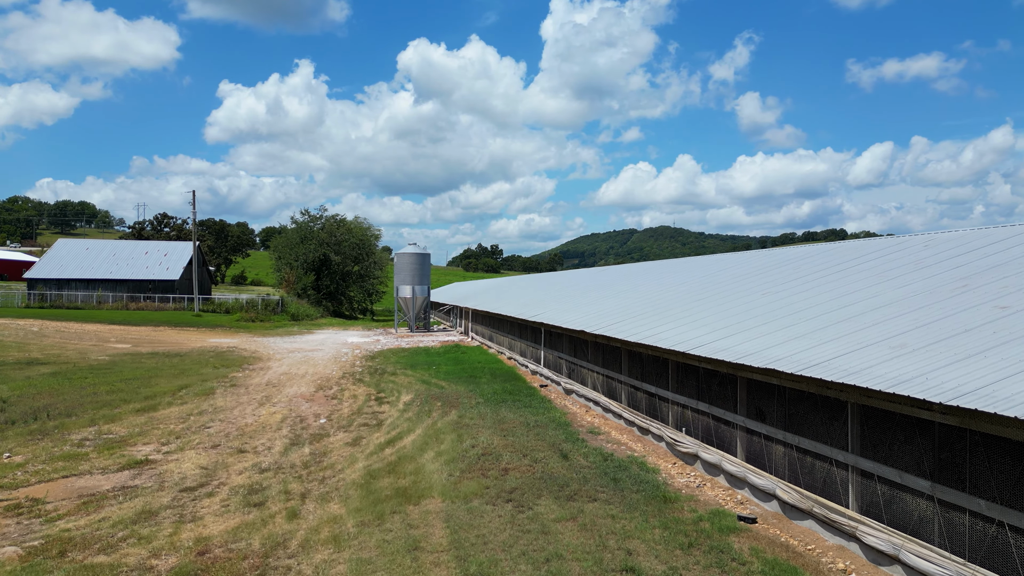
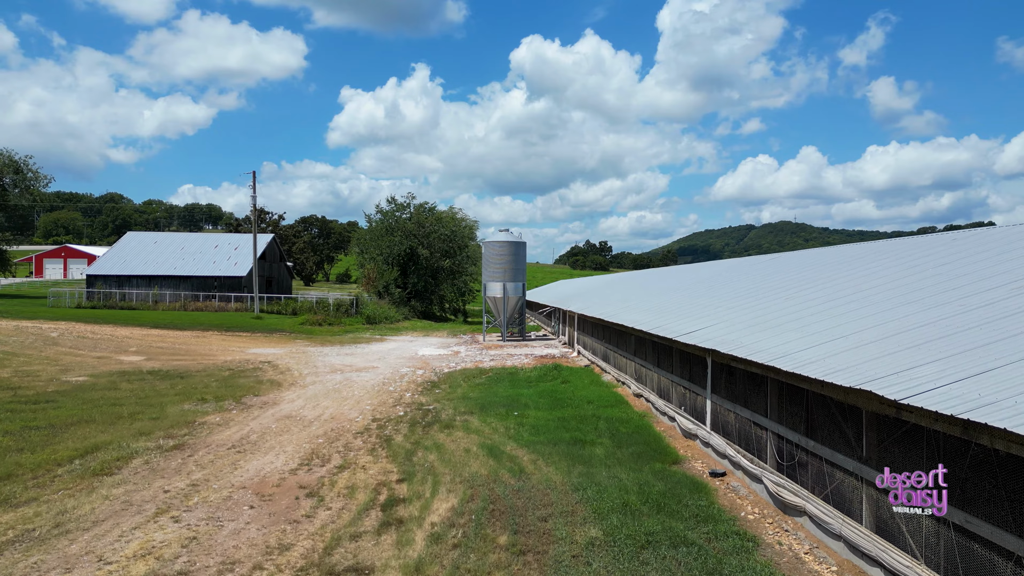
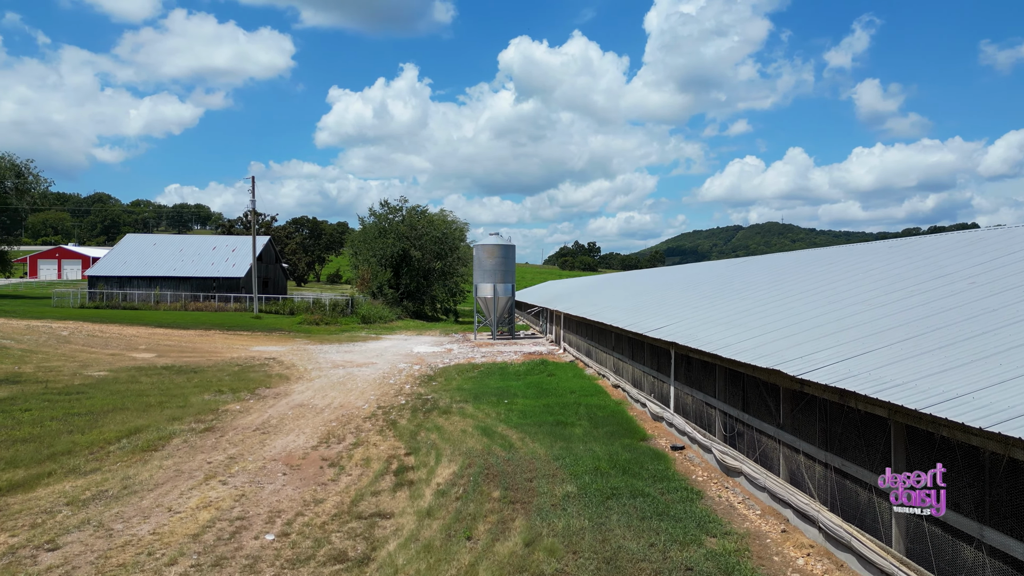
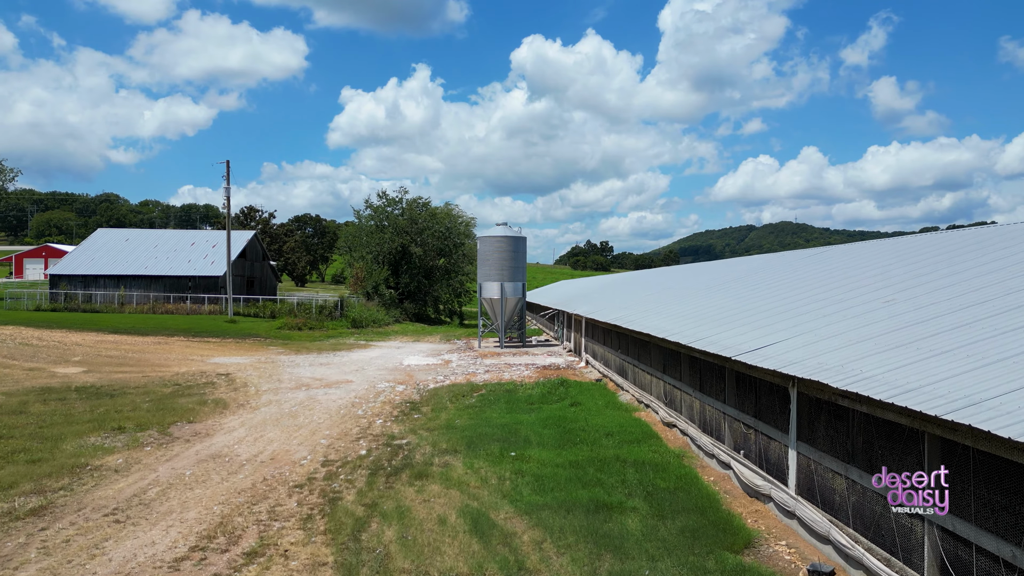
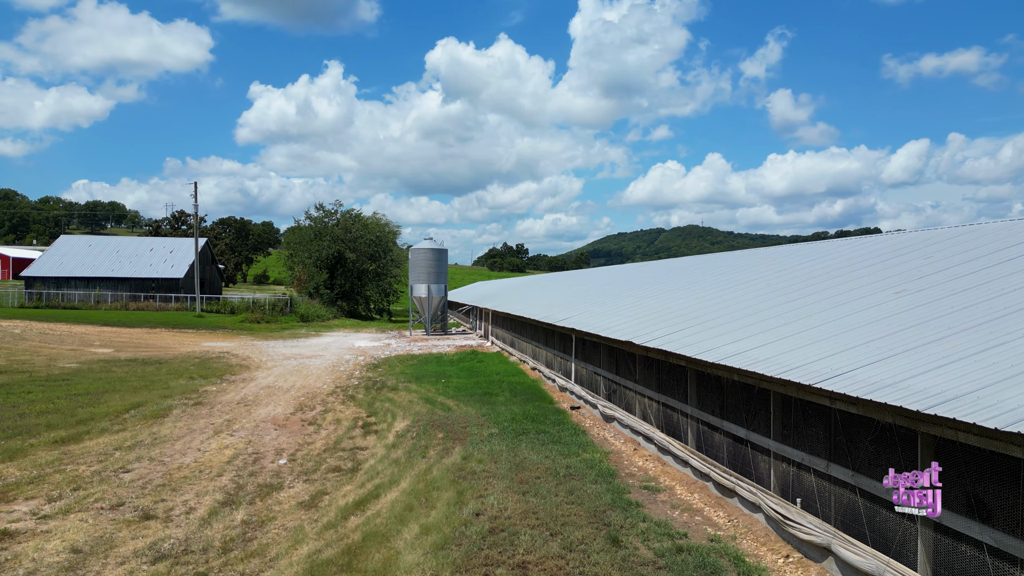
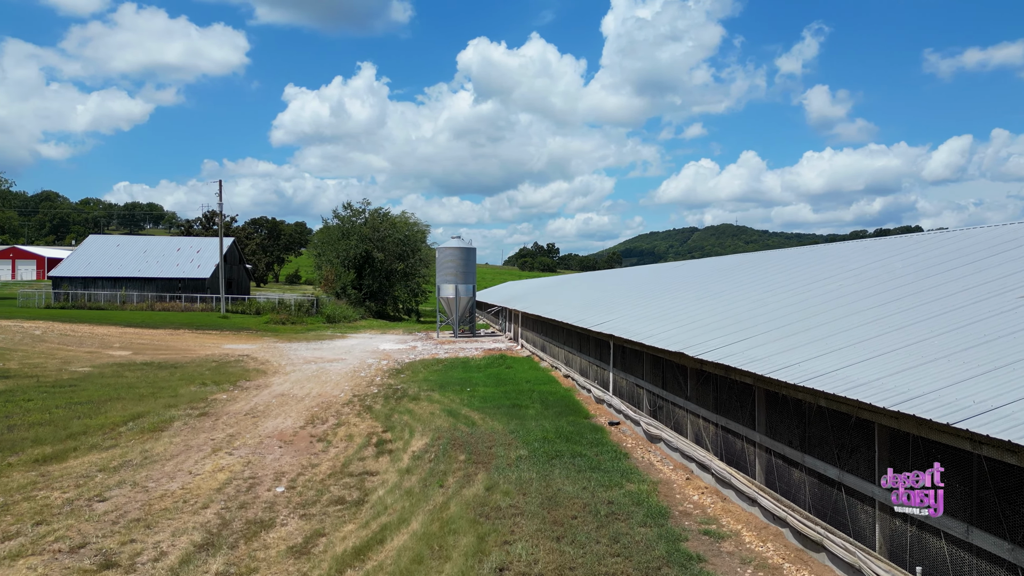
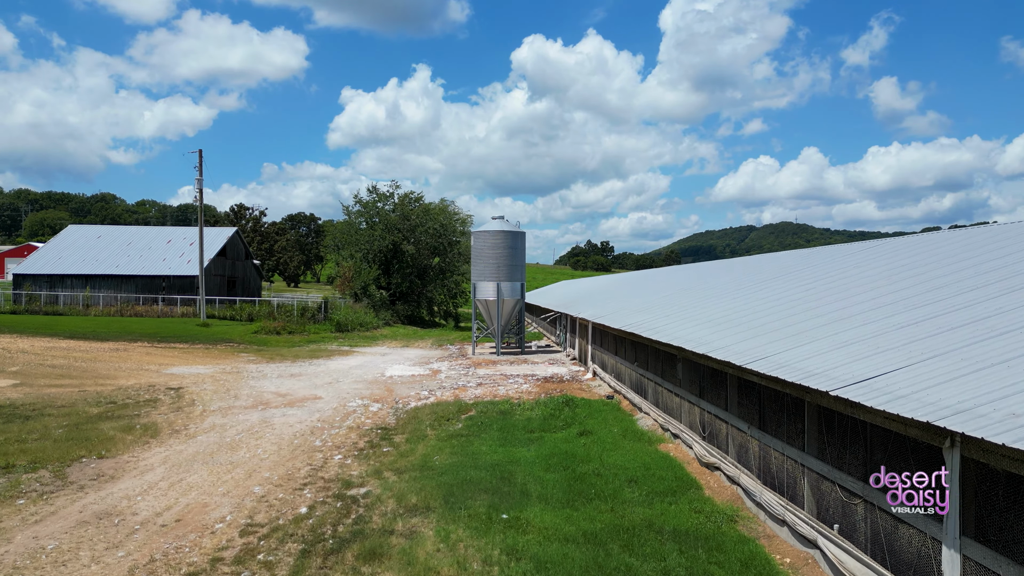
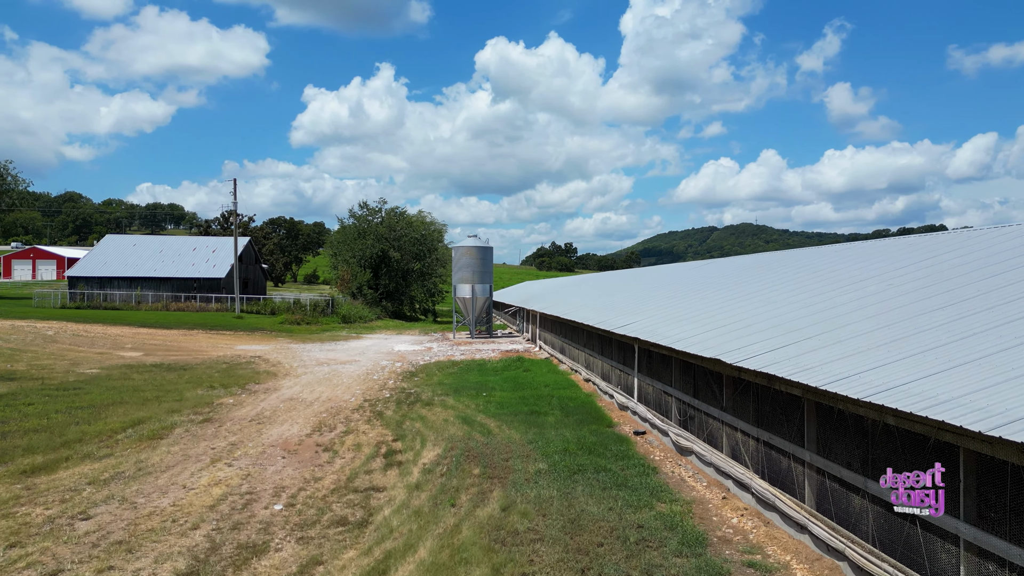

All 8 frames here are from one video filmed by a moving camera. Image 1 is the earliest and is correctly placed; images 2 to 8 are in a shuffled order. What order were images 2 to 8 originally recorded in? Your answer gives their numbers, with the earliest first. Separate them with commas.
5, 6, 8, 3, 2, 4, 7
